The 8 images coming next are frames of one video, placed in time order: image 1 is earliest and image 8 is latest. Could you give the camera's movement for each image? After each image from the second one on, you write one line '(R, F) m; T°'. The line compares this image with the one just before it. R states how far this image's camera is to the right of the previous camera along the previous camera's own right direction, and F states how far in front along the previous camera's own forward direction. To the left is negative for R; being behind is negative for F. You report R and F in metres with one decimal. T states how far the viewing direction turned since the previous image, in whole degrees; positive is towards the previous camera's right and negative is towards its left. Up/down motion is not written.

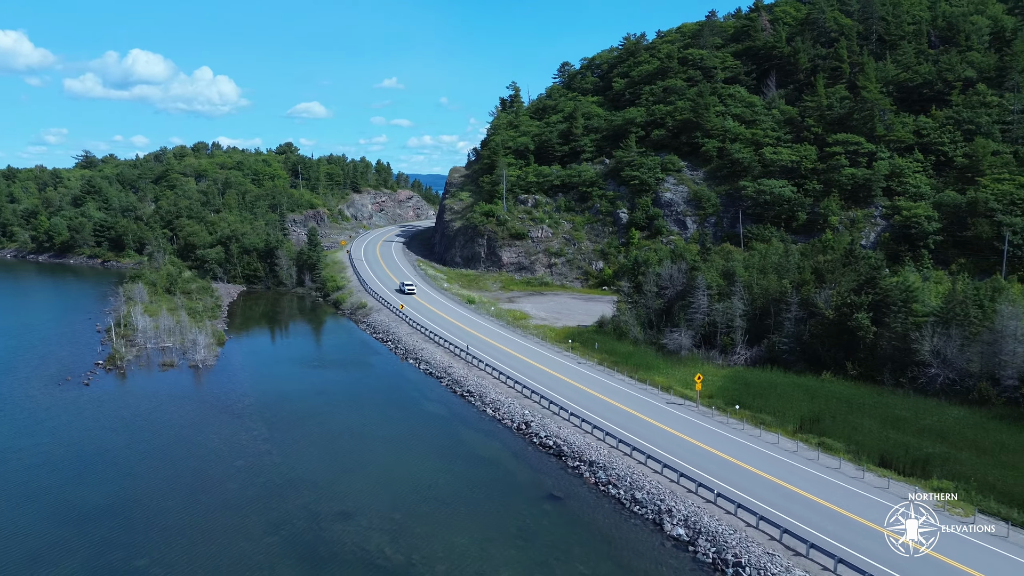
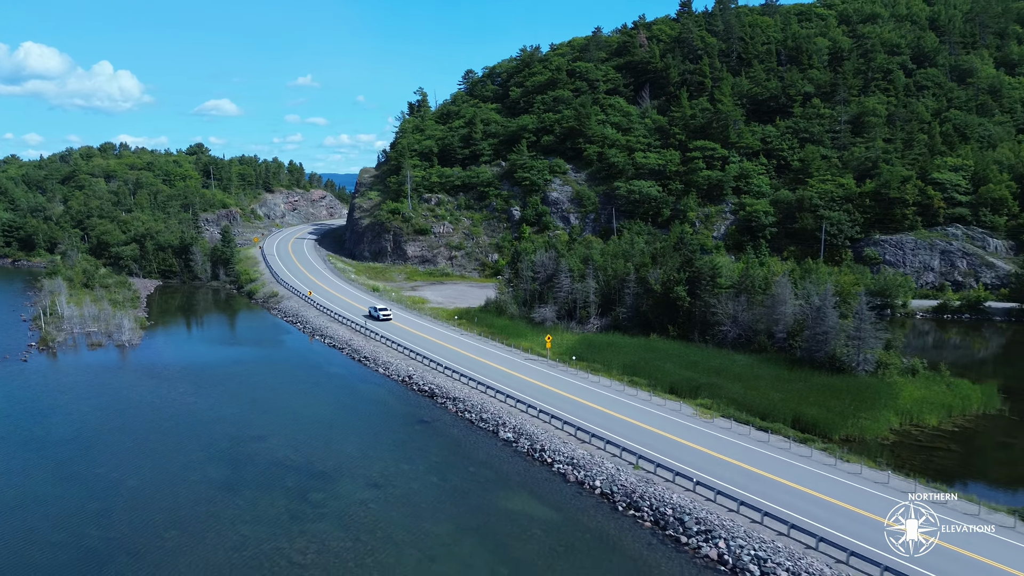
(+2.1, -8.7) m; +6°
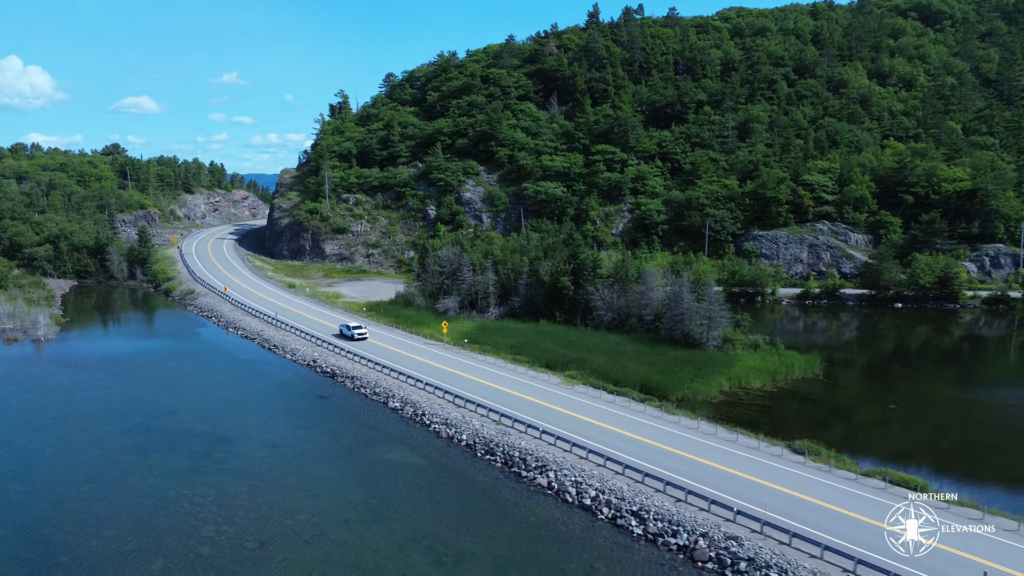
(+2.5, -5.0) m; +5°
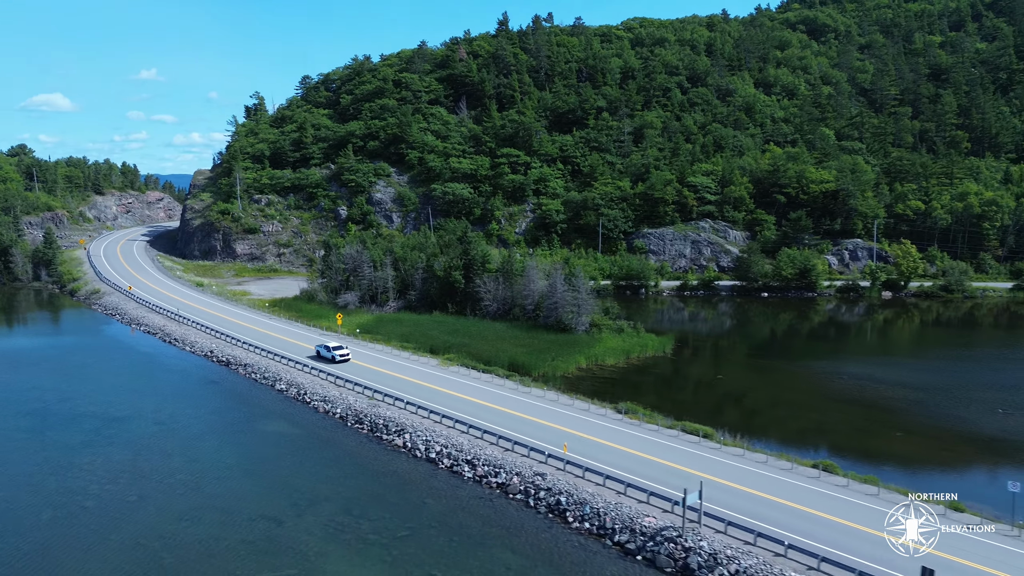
(+3.2, -4.6) m; +5°
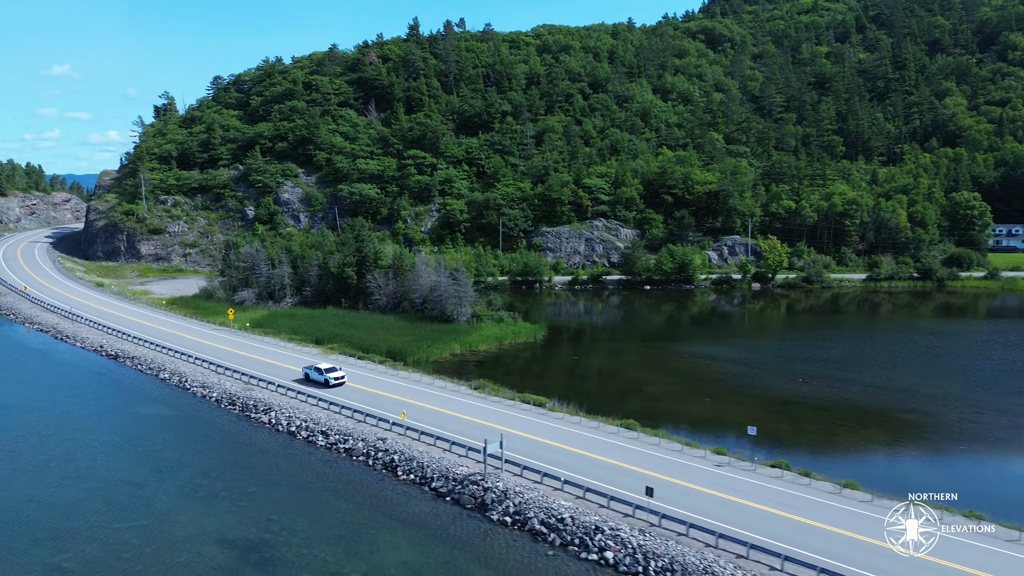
(+3.8, -4.2) m; +5°
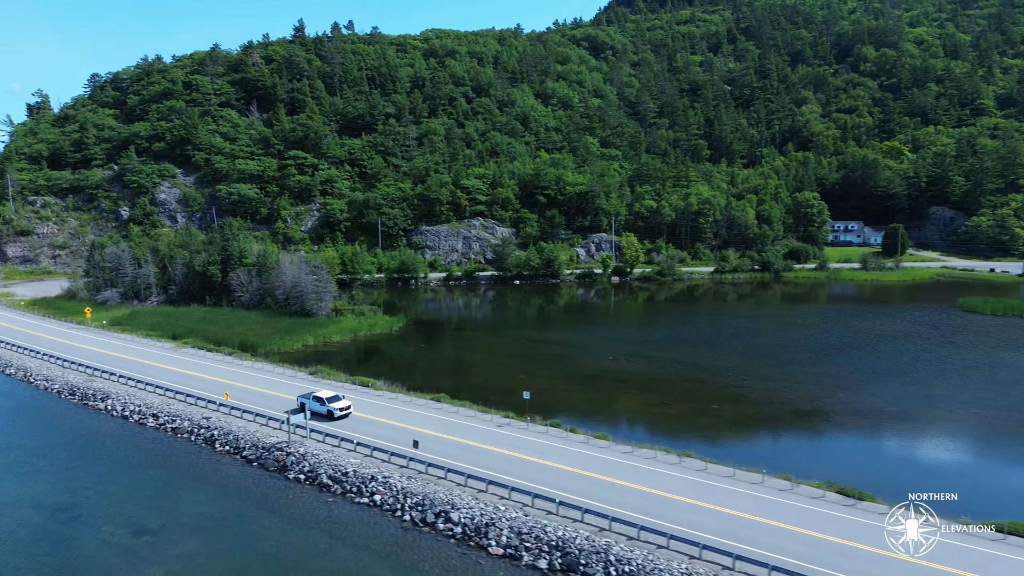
(+4.6, -4.3) m; +7°
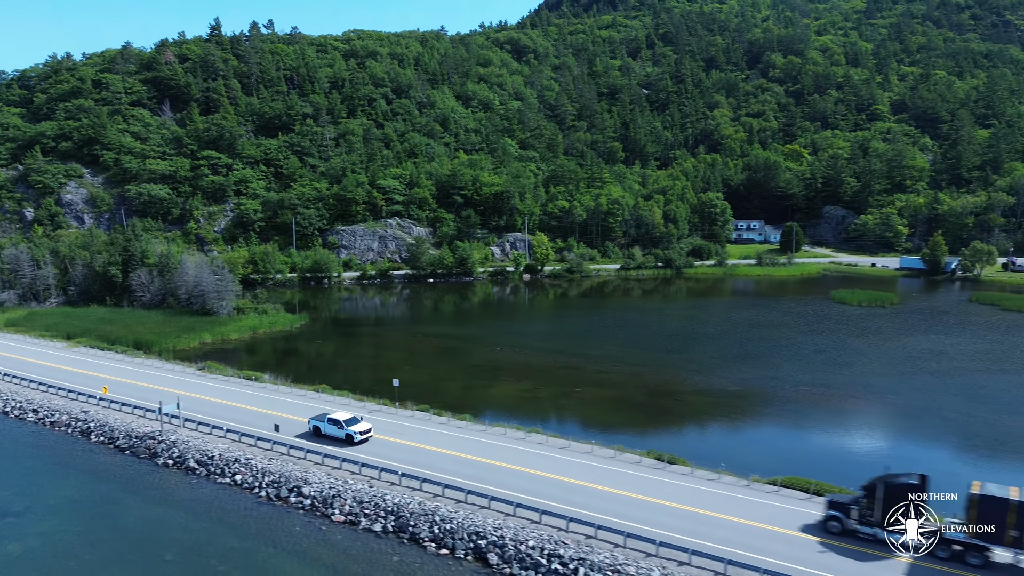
(+3.3, -2.6) m; +5°
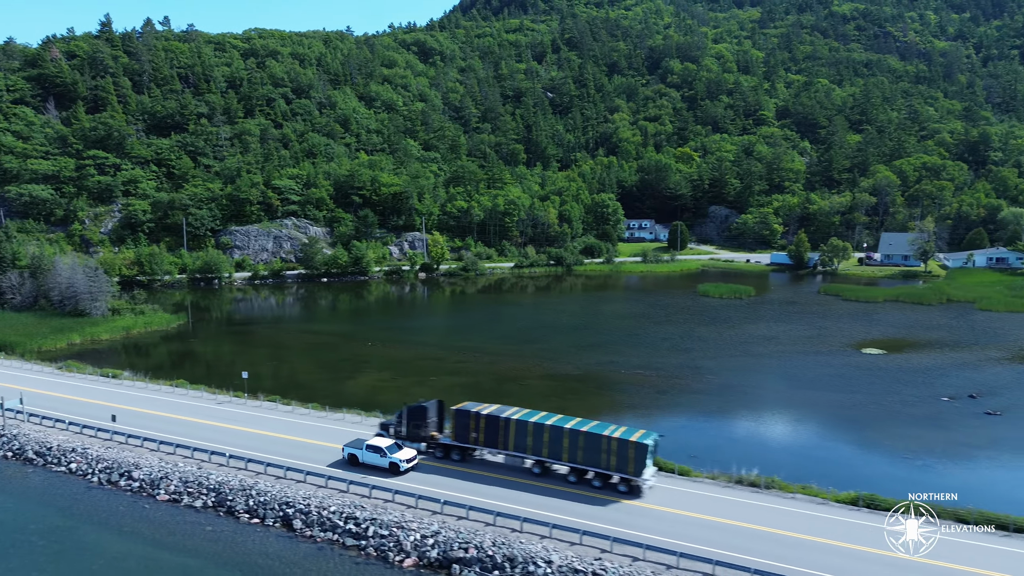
(+4.0, -2.8) m; +6°
